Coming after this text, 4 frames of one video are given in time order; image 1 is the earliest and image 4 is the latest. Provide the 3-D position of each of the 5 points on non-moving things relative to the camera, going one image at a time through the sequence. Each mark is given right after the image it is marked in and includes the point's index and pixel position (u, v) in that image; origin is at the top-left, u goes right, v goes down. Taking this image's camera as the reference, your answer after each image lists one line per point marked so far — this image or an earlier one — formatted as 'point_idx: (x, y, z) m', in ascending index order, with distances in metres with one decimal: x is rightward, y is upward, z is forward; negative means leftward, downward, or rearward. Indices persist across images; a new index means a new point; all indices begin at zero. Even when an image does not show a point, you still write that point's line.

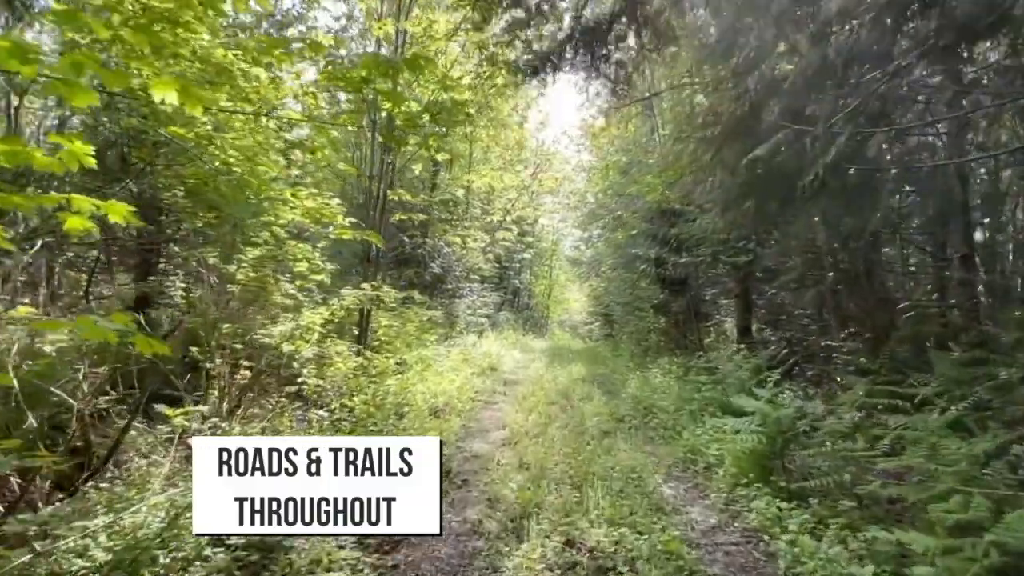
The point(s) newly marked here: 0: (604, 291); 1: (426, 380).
0: (+3.5, -0.1, +19.5) m
1: (-1.6, -1.7, +9.6) m
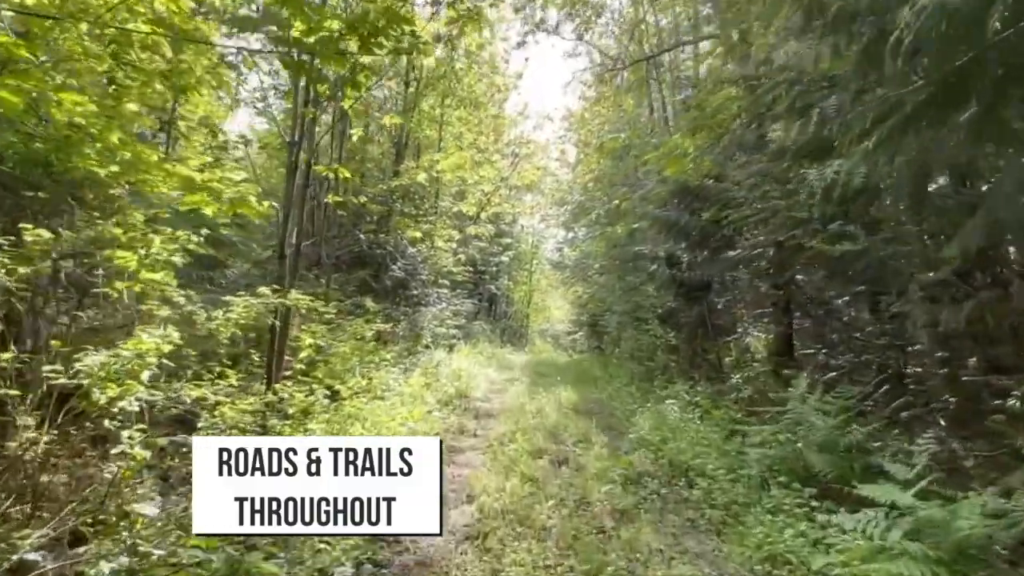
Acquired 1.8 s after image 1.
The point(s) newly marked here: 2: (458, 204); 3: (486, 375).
0: (+2.7, -0.3, +17.1) m
1: (-2.0, -1.8, +7.0) m
2: (-1.8, +2.7, +16.6) m
3: (-0.6, -2.1, +12.4) m
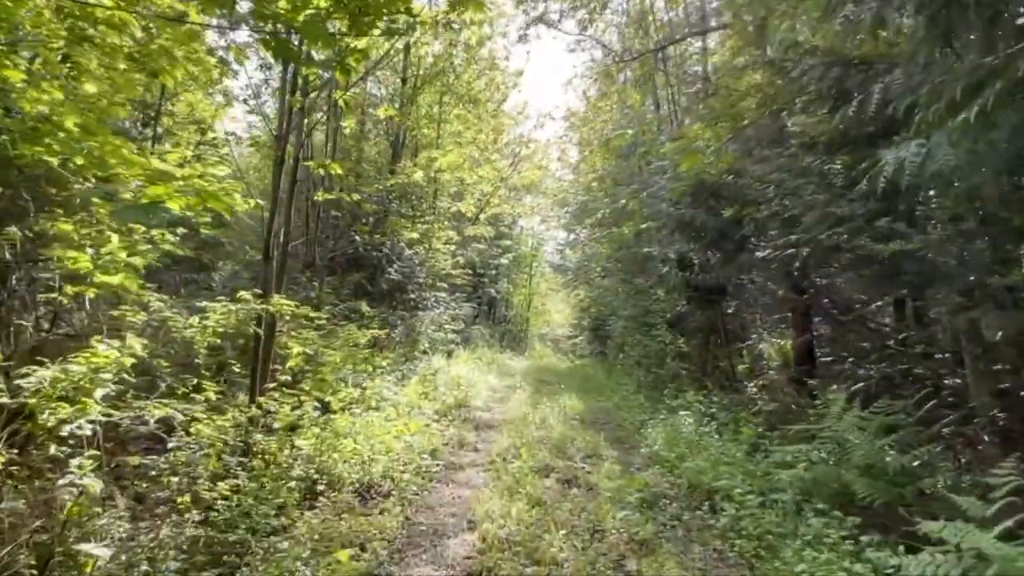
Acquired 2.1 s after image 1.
0: (+2.7, -0.4, +16.6) m
1: (-1.9, -1.8, +6.5) m
2: (-1.7, +2.6, +16.1) m
3: (-0.6, -2.2, +11.9) m
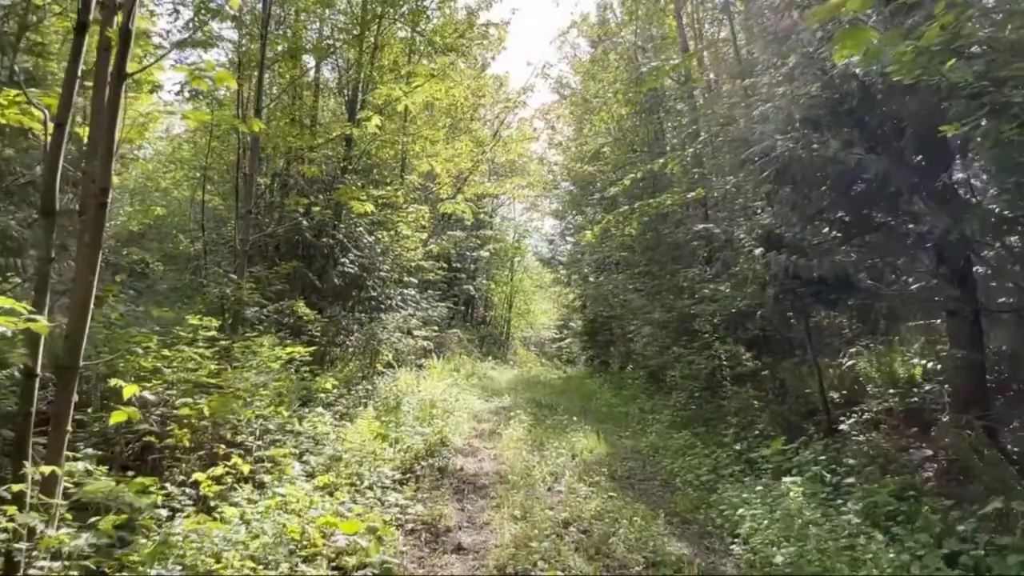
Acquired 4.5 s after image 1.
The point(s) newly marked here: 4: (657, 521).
0: (+2.3, -0.4, +13.9) m
1: (-1.8, -1.8, +3.5) m
2: (-2.1, +2.7, +13.2) m
3: (-0.8, -2.1, +9.0) m
4: (+1.3, -2.1, +4.7) m
